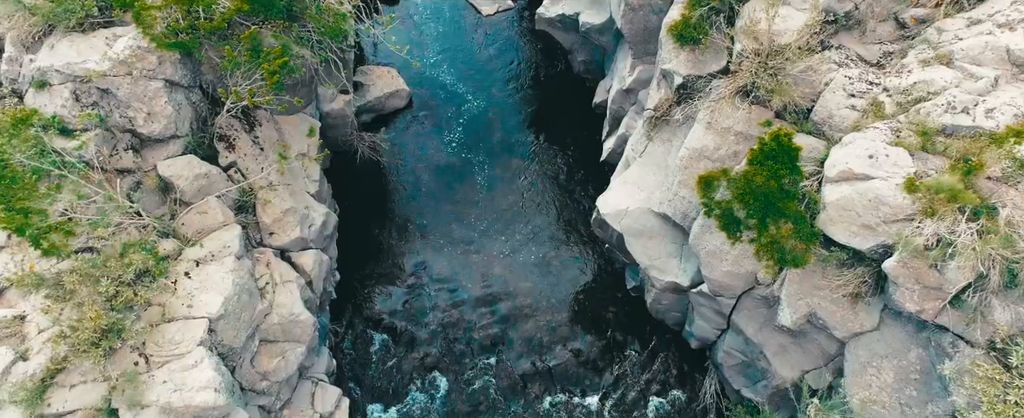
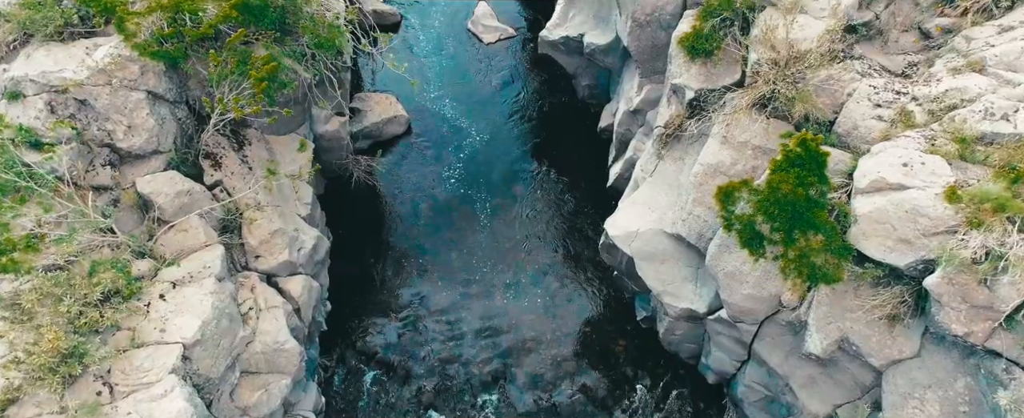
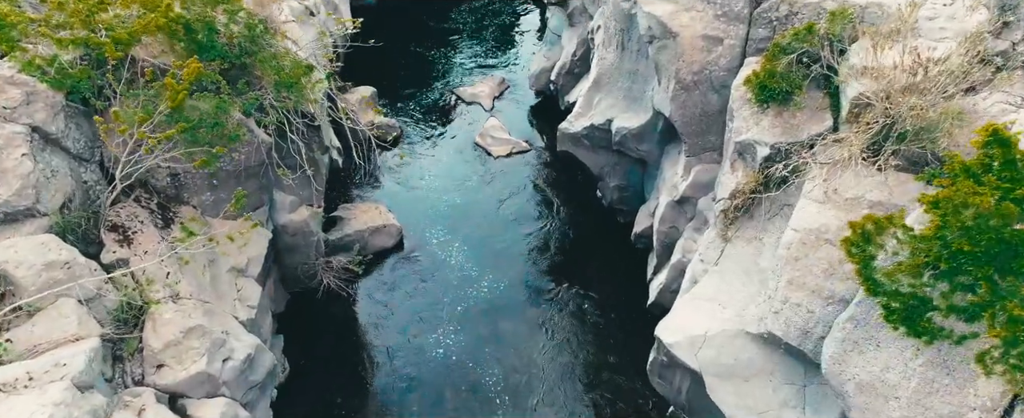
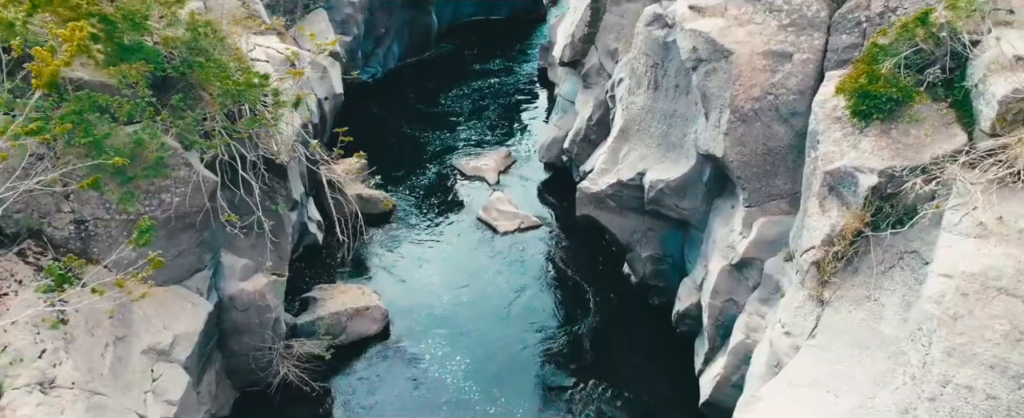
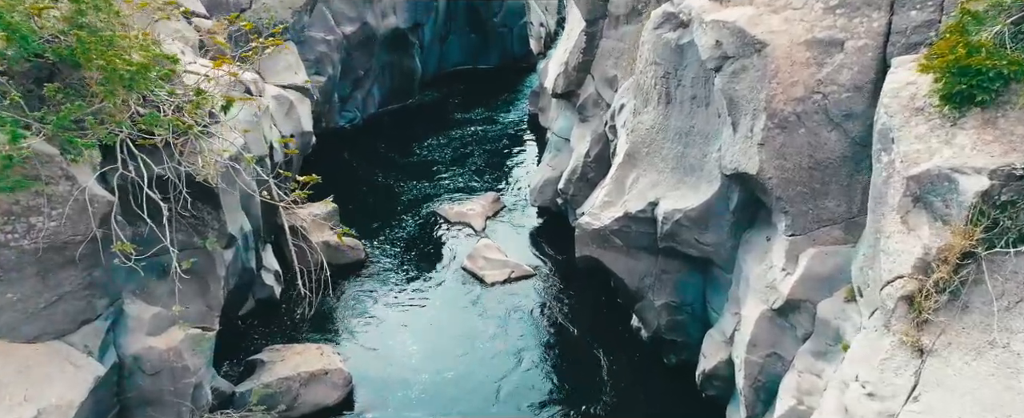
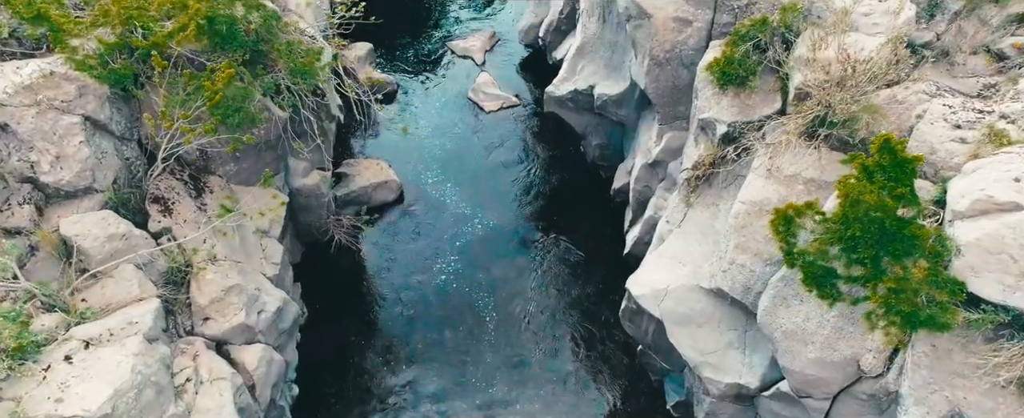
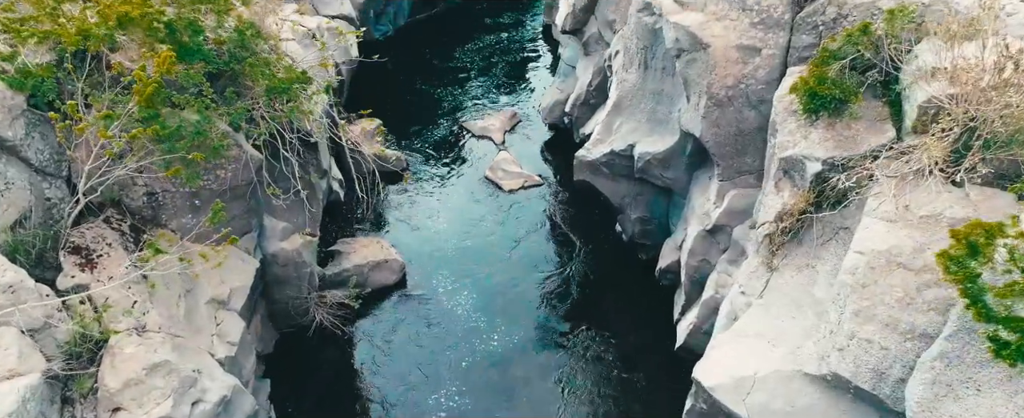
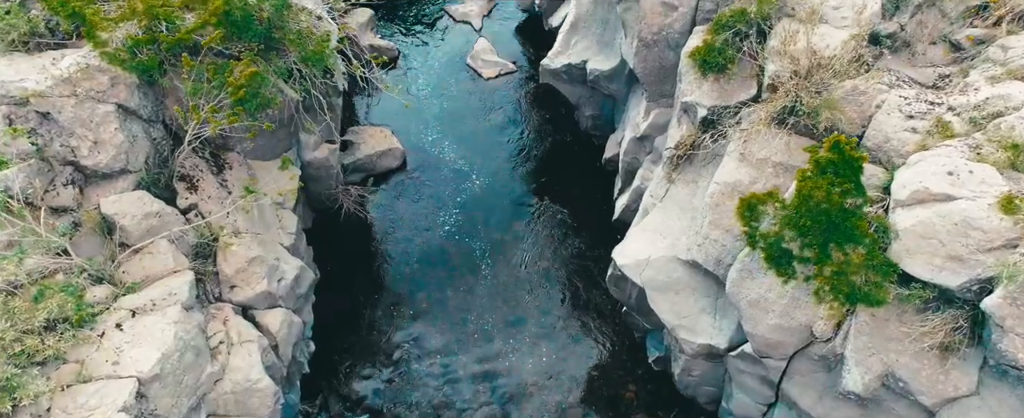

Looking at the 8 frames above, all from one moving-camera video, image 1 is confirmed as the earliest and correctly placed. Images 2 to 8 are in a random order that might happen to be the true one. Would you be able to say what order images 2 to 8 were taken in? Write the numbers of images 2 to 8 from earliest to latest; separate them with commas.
2, 8, 6, 3, 7, 4, 5
